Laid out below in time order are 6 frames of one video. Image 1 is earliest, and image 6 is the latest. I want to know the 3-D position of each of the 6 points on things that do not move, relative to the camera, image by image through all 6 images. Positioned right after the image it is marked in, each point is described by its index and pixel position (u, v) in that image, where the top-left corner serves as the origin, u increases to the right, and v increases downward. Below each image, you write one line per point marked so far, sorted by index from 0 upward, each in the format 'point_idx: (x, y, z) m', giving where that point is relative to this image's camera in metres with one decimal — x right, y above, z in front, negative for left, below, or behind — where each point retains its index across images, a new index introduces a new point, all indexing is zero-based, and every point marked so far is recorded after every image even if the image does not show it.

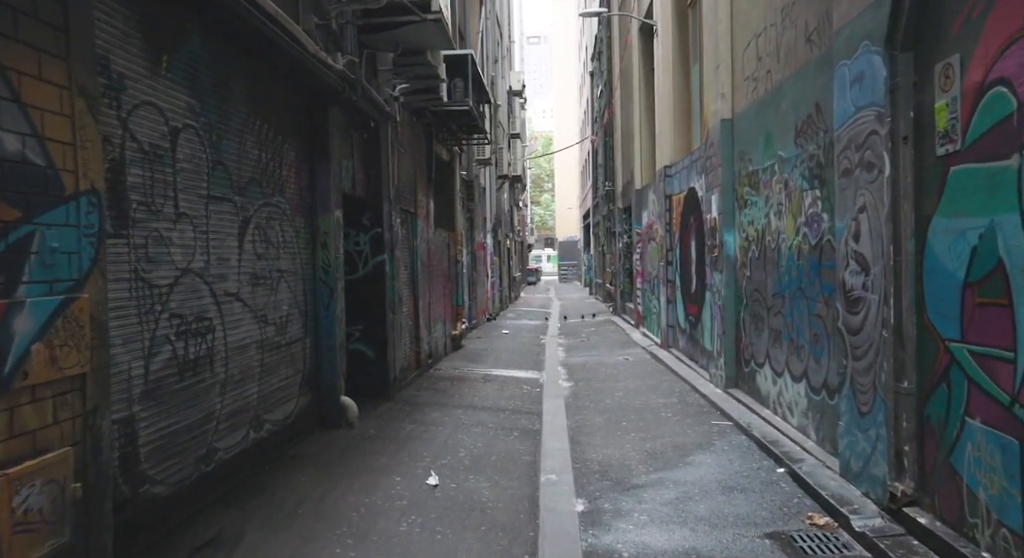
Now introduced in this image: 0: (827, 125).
0: (+2.4, +1.2, +6.3) m
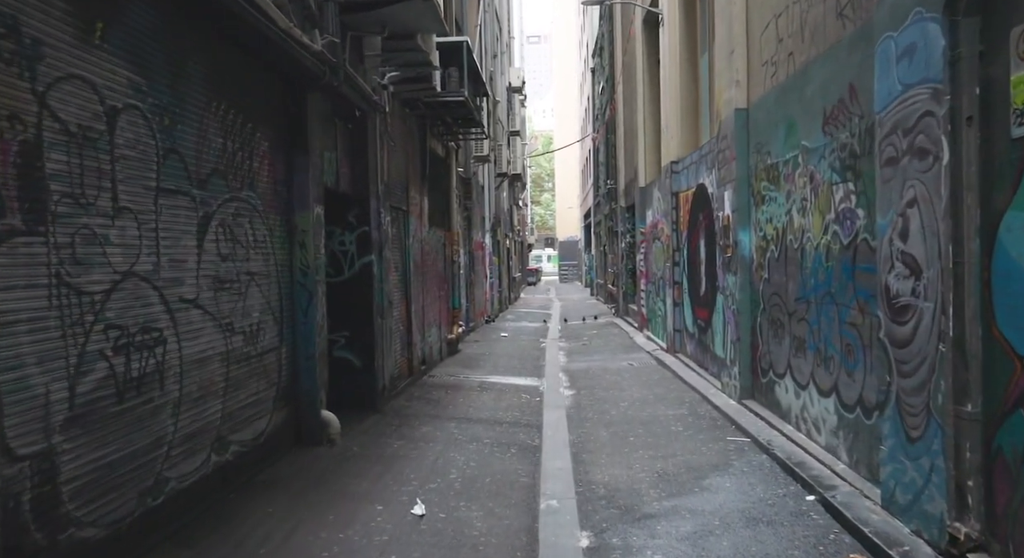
0: (+2.4, +1.1, +5.6) m
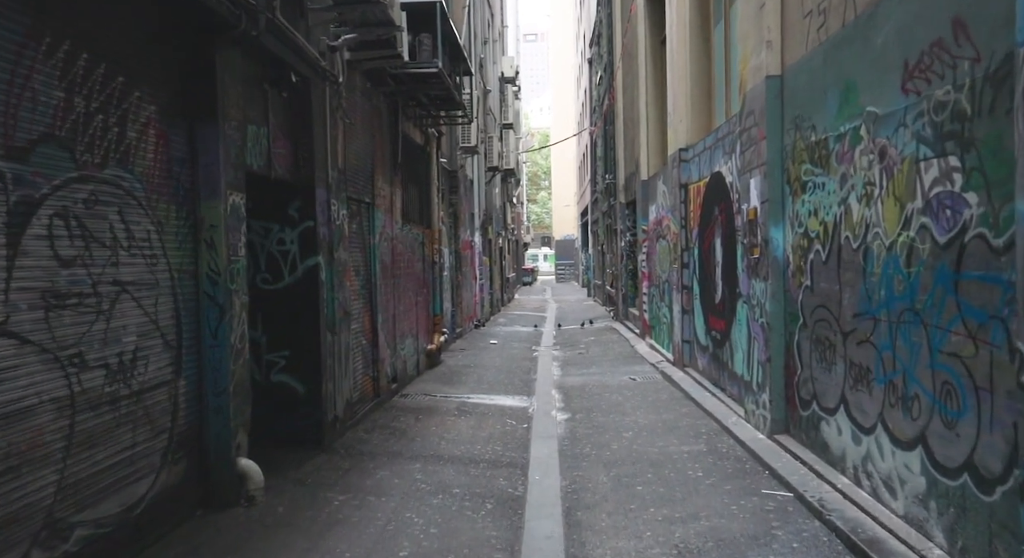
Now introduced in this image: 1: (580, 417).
0: (+2.2, +1.1, +3.9) m
1: (+0.8, -1.7, +9.9) m
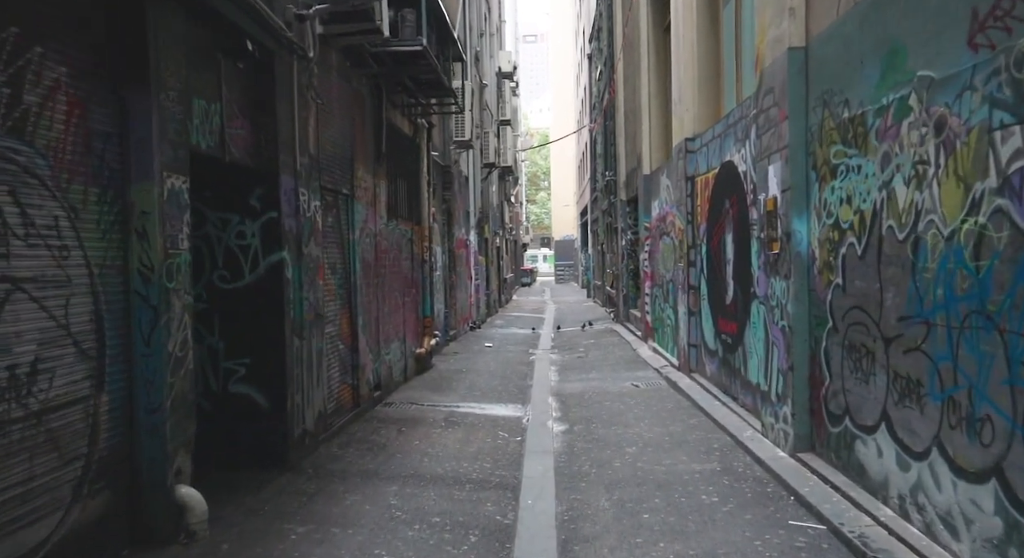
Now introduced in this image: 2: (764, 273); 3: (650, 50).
0: (+2.1, +1.1, +3.0) m
1: (+0.7, -1.6, +9.1) m
2: (+2.3, +0.1, +7.5) m
3: (+2.5, +4.2, +15.2) m
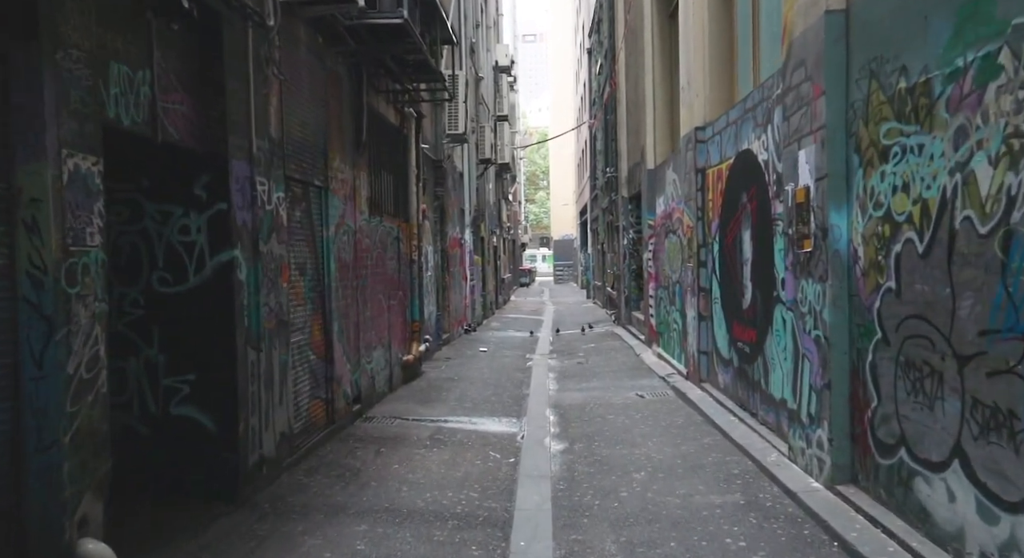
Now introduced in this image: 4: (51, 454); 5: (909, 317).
0: (+2.0, +1.1, +2.1) m
1: (+0.7, -1.7, +8.1) m
2: (+2.2, 0.0, +6.5) m
3: (+2.4, +4.2, +14.2) m
4: (-2.1, -0.8, +3.8) m
5: (+2.2, -0.2, +4.6) m
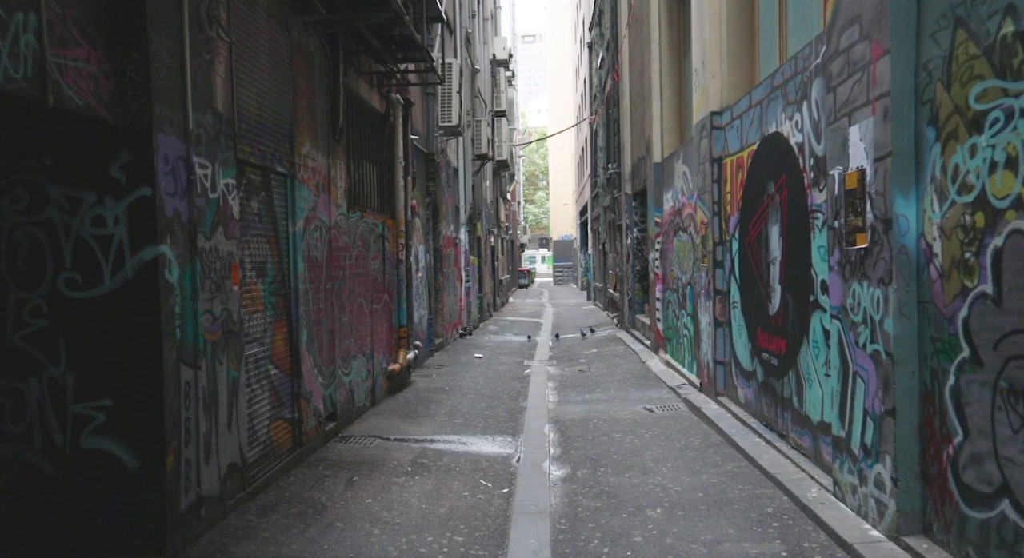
0: (+2.0, +1.1, +1.0) m
1: (+0.6, -1.7, +7.1) m
2: (+2.2, 0.0, +5.5) m
3: (+2.4, +4.1, +13.1) m
4: (-2.2, -0.8, +2.7) m
5: (+2.2, -0.2, +3.6) m
